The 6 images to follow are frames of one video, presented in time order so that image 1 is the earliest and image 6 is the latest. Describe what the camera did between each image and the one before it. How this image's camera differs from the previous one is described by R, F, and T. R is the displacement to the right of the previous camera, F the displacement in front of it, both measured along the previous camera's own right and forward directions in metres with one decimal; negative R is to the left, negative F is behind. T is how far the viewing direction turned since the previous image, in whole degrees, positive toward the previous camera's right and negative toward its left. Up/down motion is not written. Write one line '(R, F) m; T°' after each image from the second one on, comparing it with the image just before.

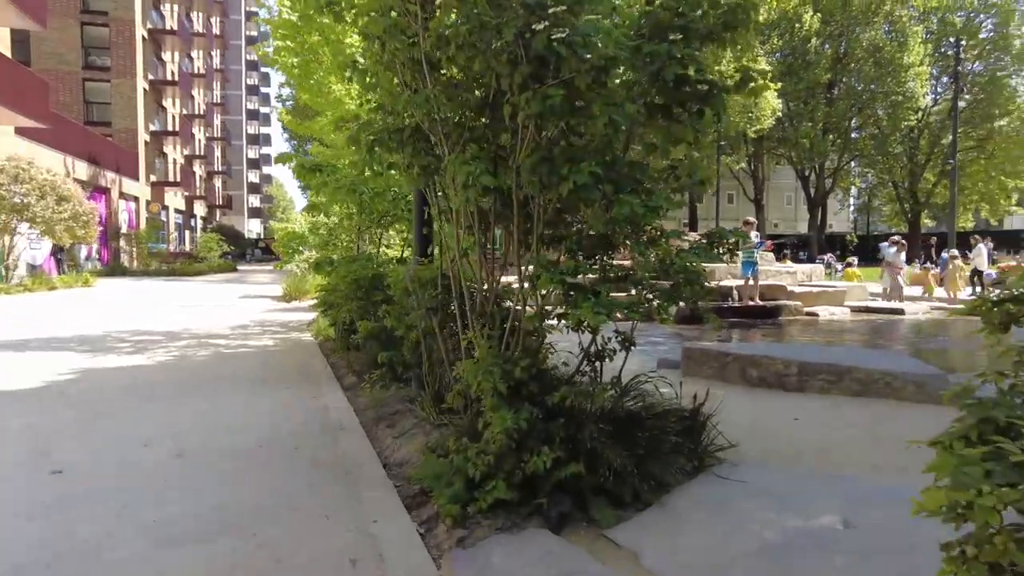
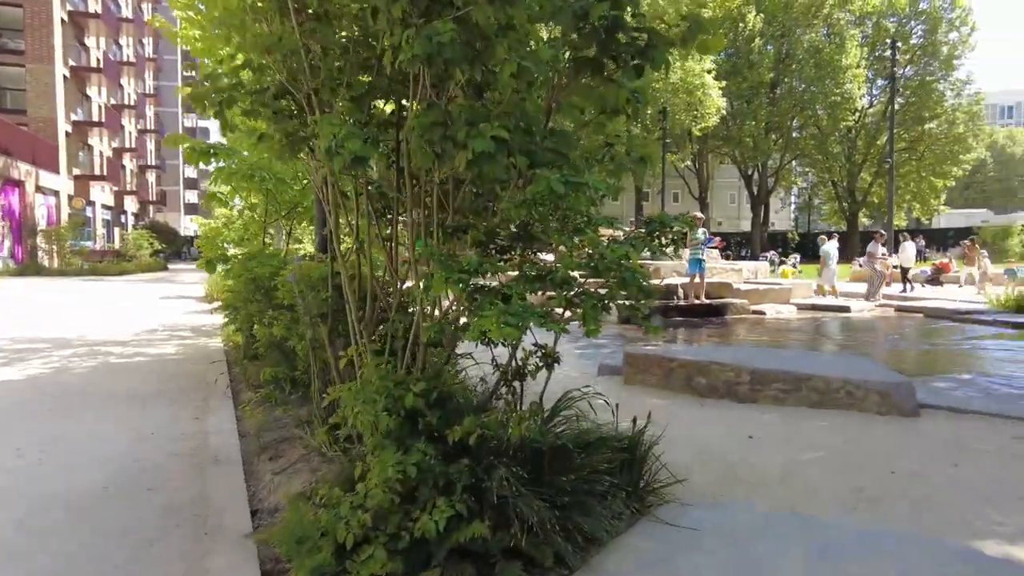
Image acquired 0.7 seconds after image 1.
(+0.2, +0.7) m; +4°
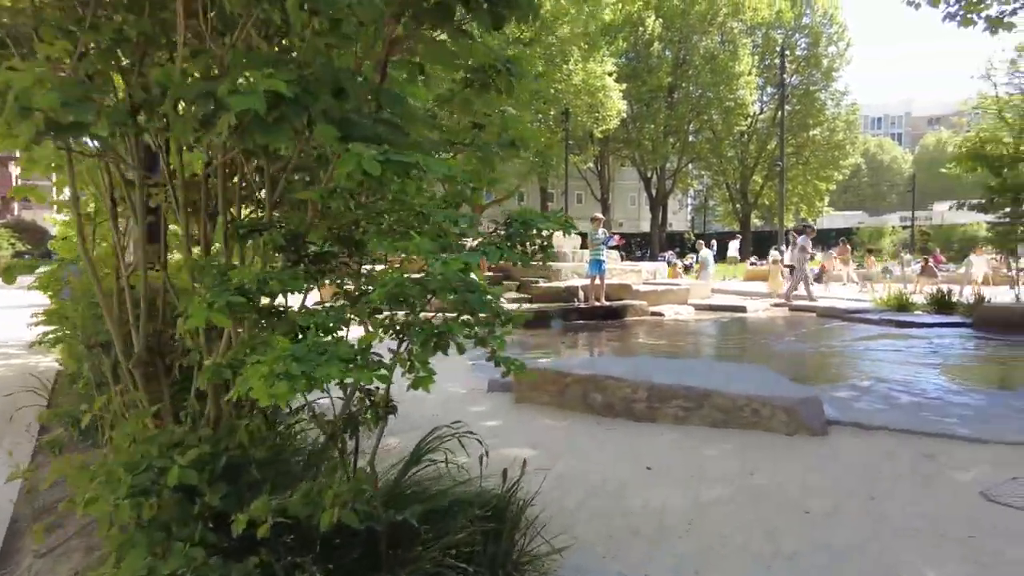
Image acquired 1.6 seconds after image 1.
(+0.3, +0.7) m; +8°
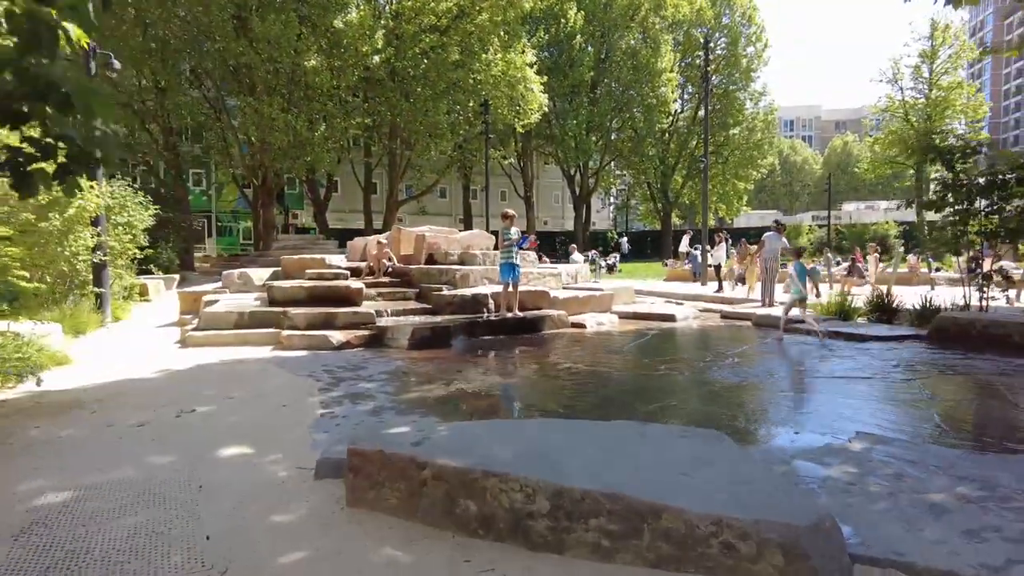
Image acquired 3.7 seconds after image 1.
(+0.5, +1.9) m; +6°
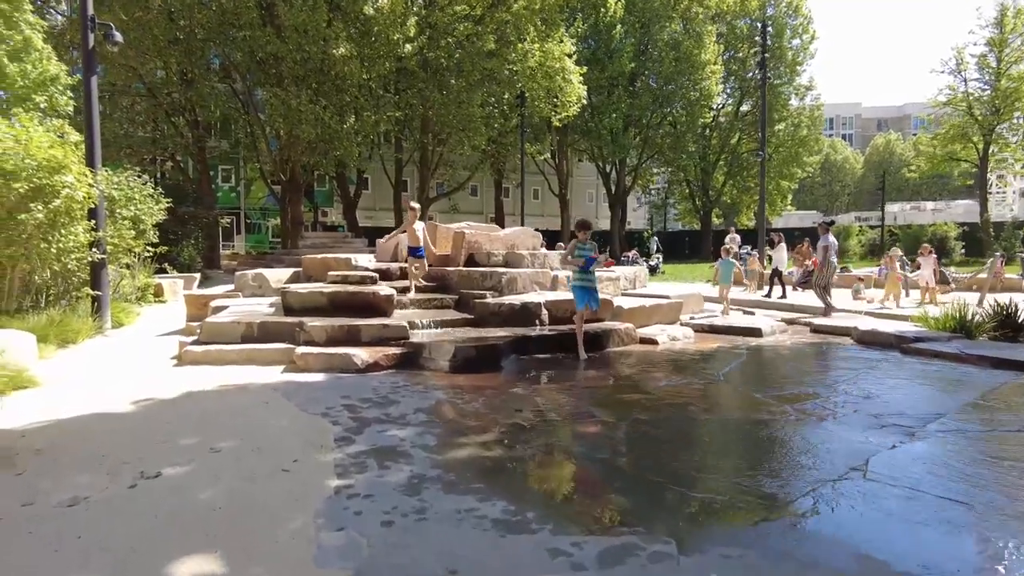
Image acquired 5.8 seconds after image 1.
(-0.4, +1.8) m; -2°
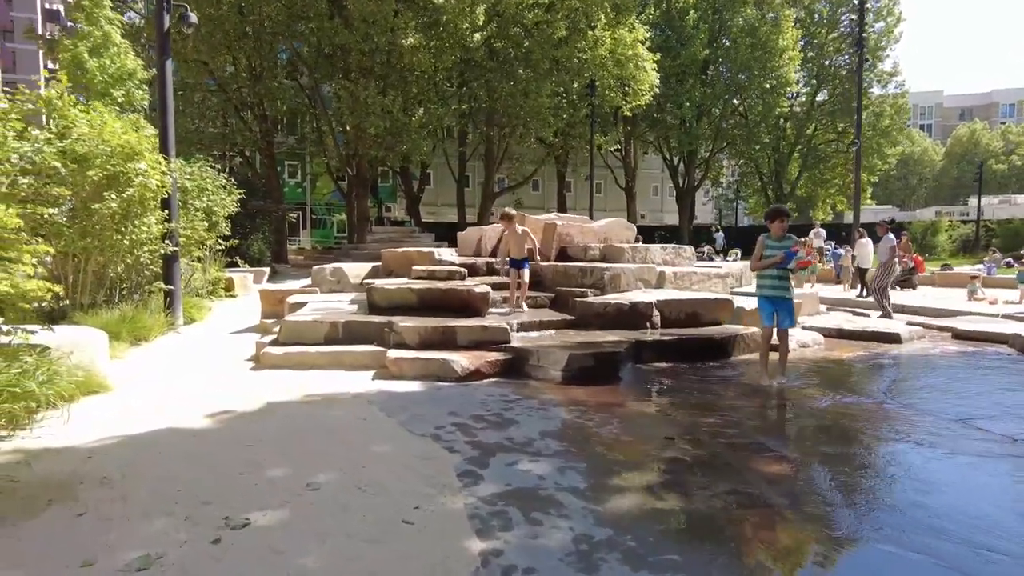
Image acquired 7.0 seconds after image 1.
(-0.6, +1.0) m; -5°
